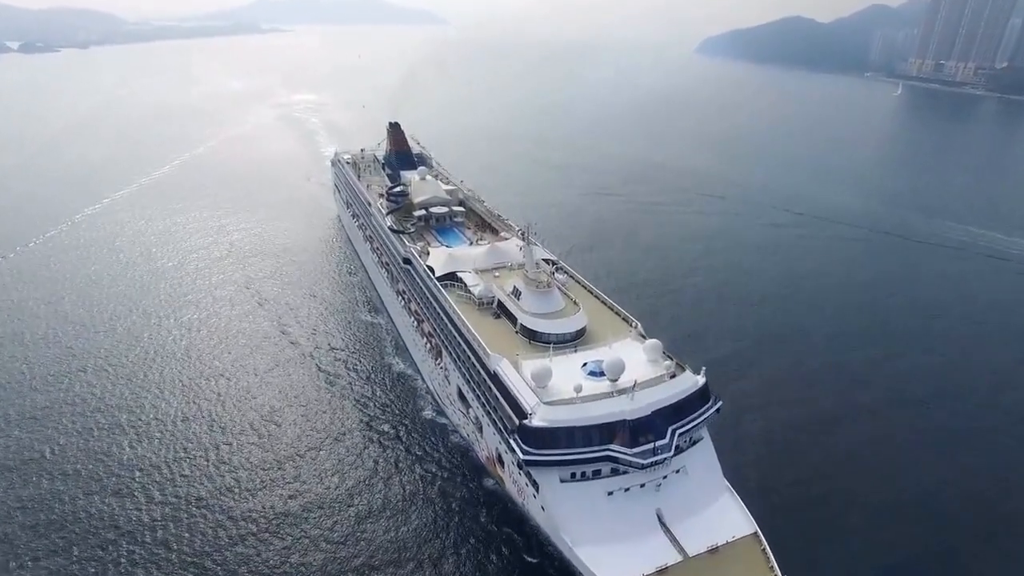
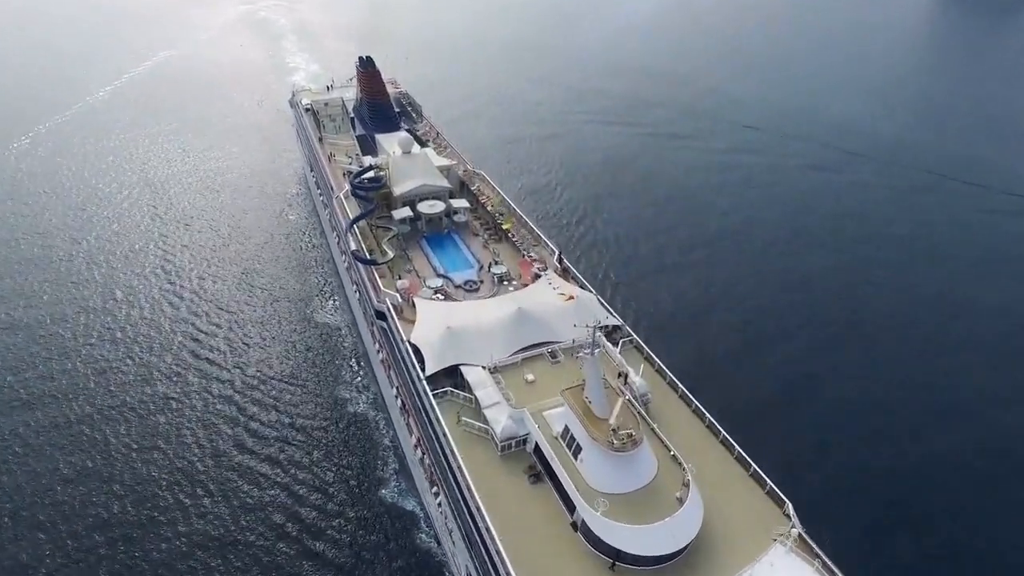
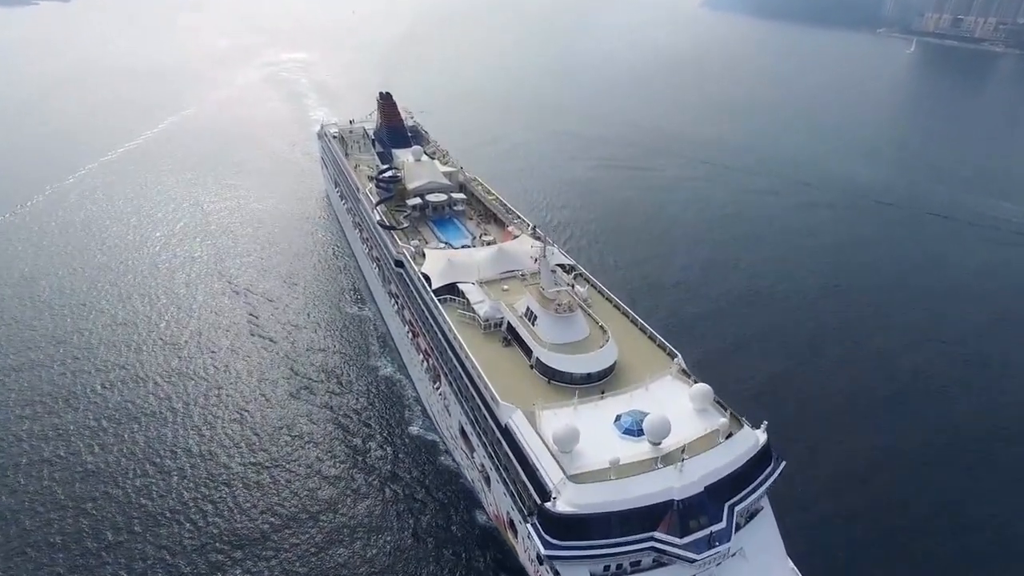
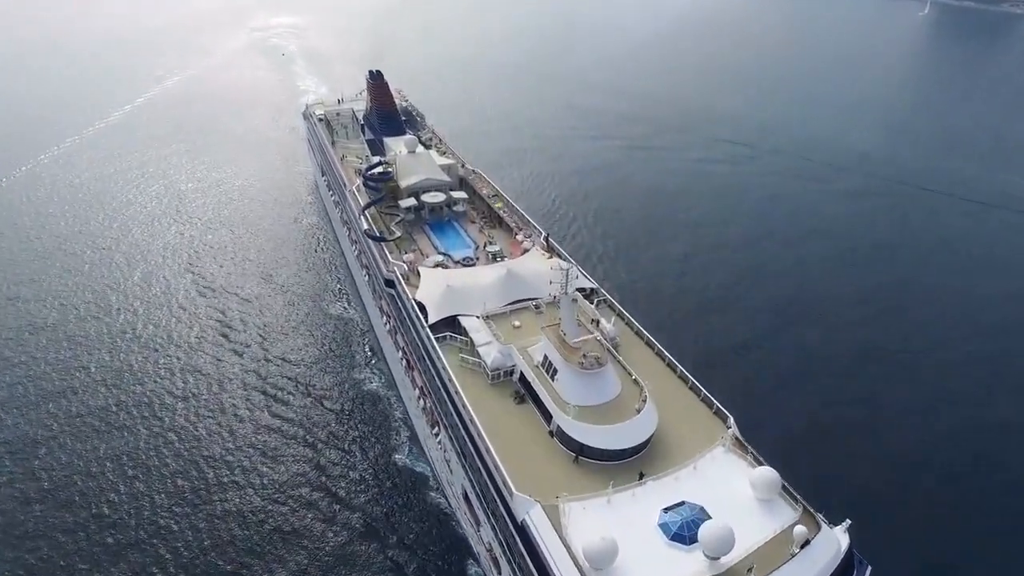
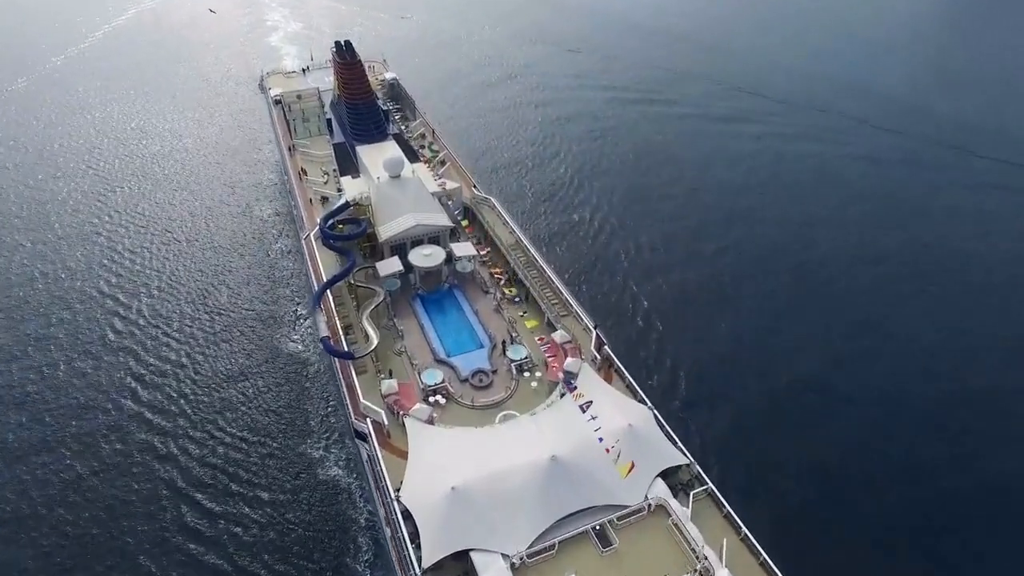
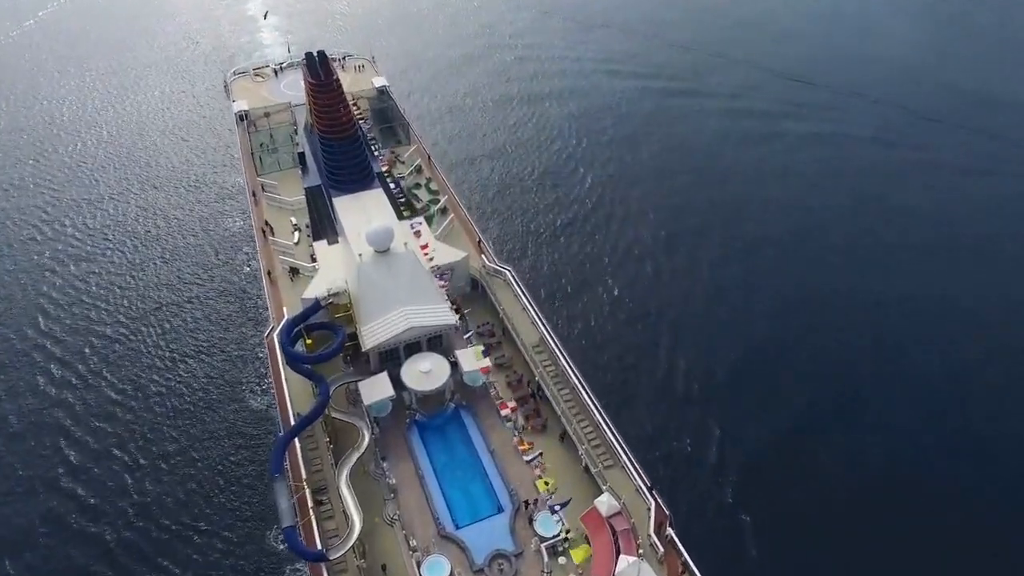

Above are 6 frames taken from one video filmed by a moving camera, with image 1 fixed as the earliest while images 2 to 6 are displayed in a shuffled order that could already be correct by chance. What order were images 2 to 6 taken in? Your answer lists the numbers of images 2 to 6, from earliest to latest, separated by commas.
3, 4, 2, 5, 6
